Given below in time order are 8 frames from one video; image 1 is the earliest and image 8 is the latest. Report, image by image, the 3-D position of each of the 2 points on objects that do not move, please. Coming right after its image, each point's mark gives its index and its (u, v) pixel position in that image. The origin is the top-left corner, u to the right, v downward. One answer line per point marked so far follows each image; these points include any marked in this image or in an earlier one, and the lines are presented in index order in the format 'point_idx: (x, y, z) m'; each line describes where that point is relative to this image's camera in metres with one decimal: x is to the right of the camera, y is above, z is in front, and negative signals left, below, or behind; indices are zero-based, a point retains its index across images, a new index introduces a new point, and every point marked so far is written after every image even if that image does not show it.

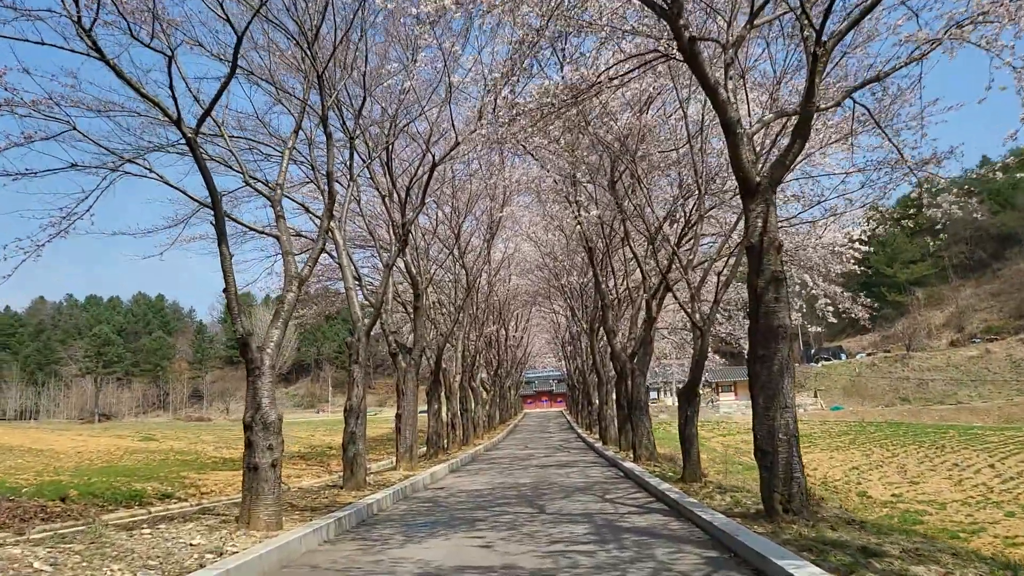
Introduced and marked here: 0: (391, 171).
0: (-2.6, +2.5, +17.8) m
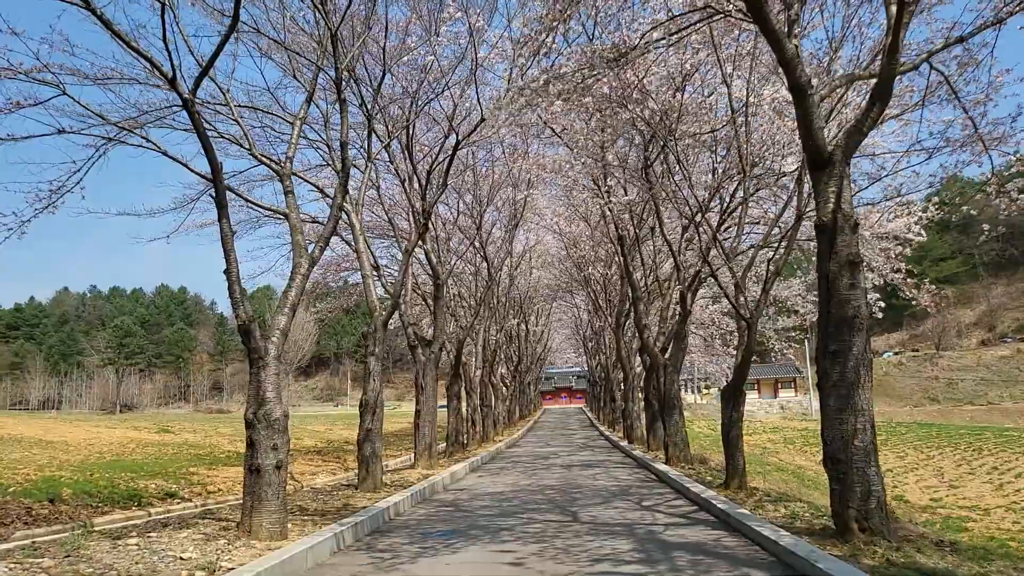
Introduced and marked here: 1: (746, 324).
0: (-2.1, +2.7, +17.0) m
1: (+2.8, -0.4, +10.0) m
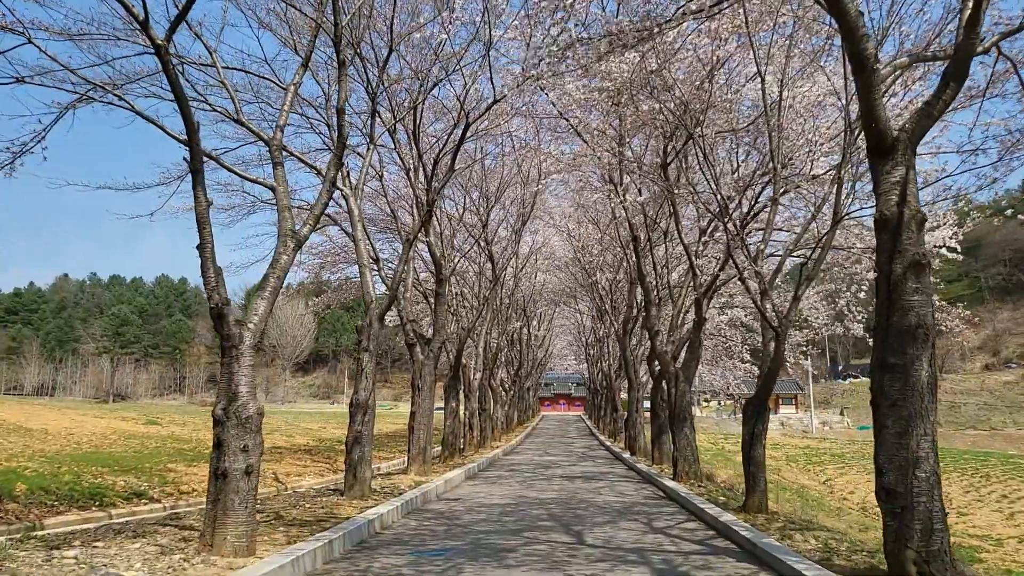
0: (-1.8, +2.8, +16.2) m
1: (+2.9, -0.5, +9.2) m
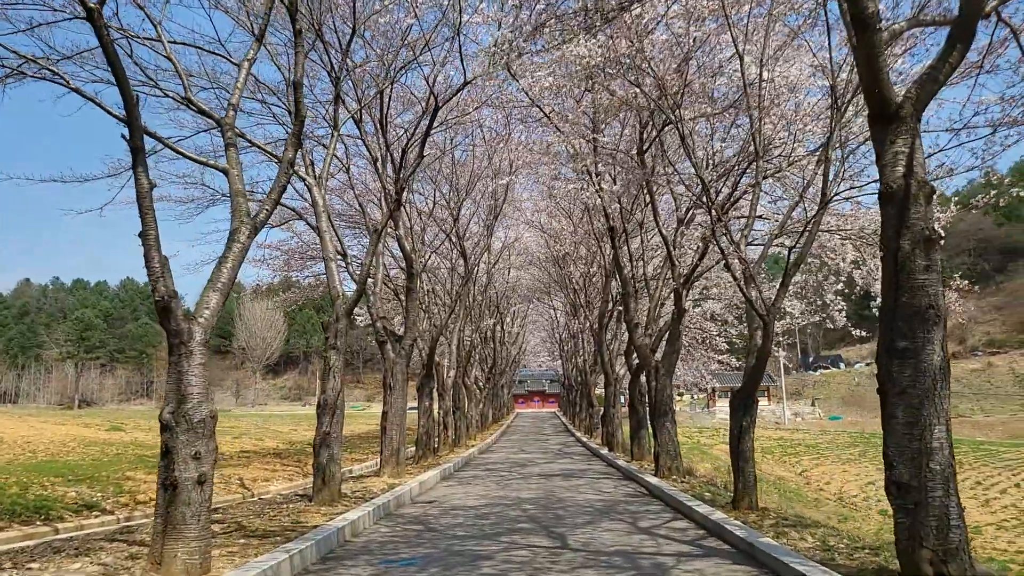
0: (-2.4, +2.9, +15.6) m
1: (+2.6, -0.4, +8.8) m
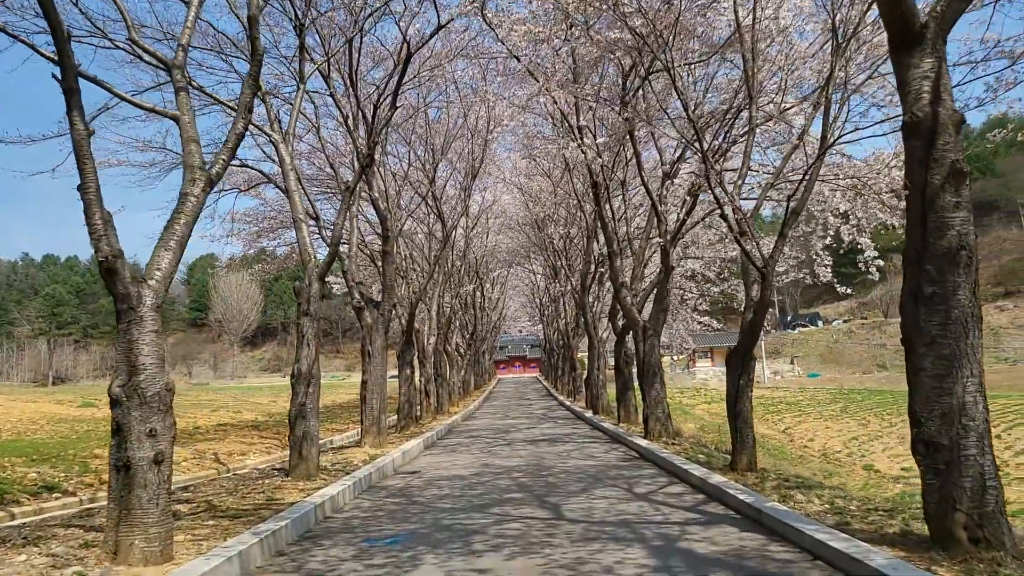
0: (-2.8, +3.5, +14.9) m
1: (+2.5, +0.1, +8.3) m
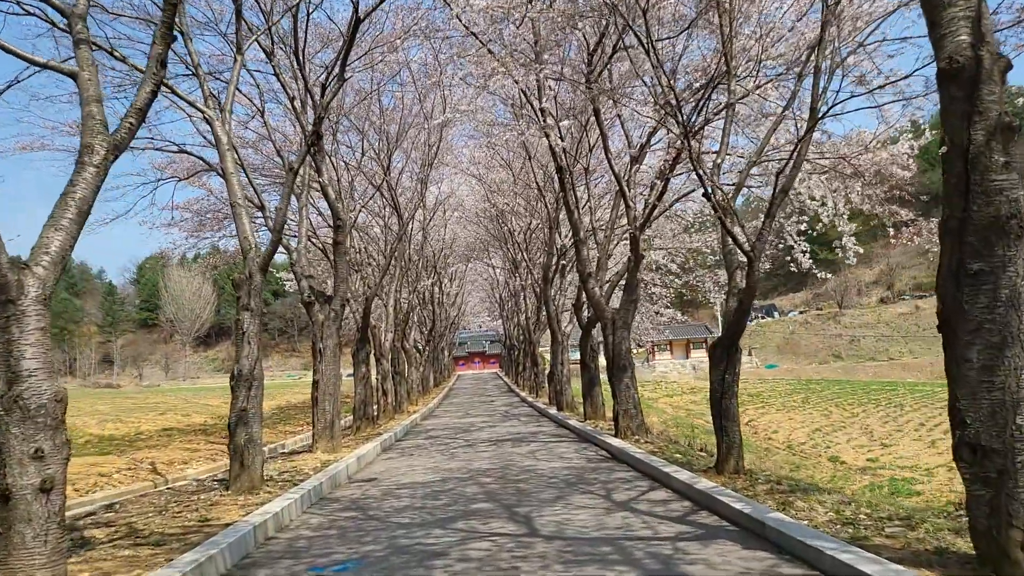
0: (-3.5, +3.6, +13.9) m
1: (+2.1, +0.3, +7.6) m
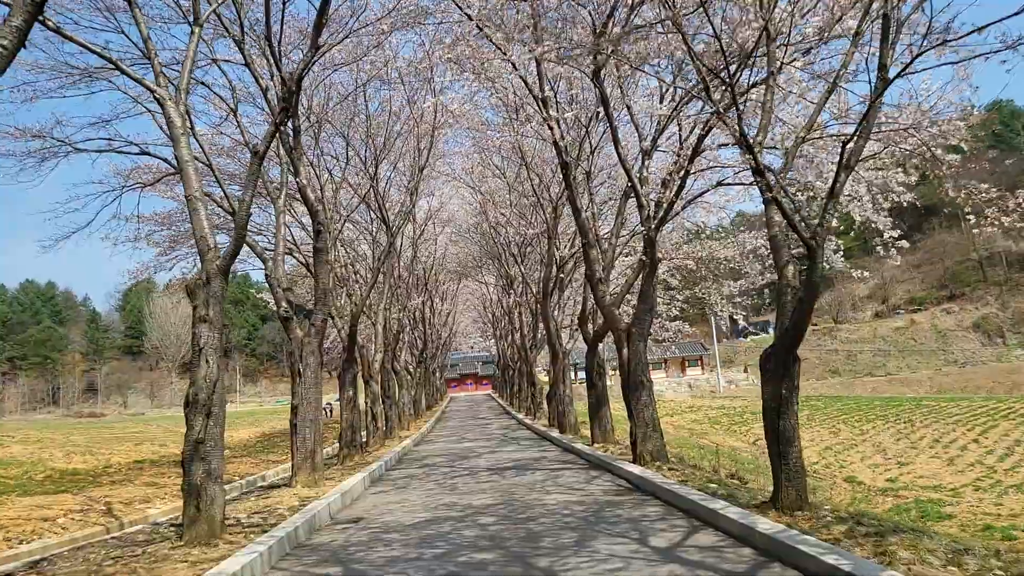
0: (-3.5, +3.4, +12.6) m
1: (+2.2, +0.3, +6.3) m
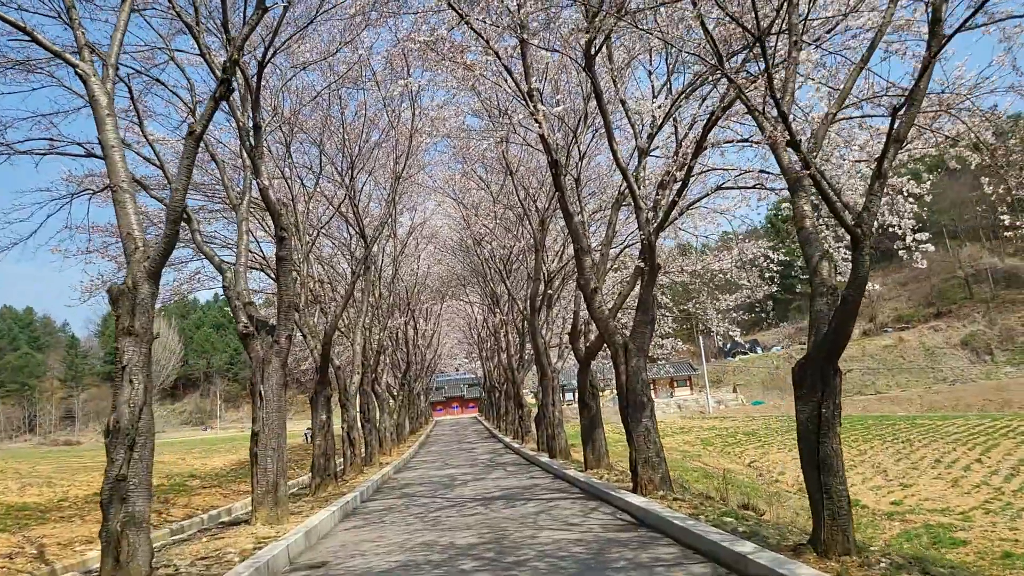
0: (-3.8, +3.2, +11.6) m
1: (+2.1, +0.3, +5.3) m
